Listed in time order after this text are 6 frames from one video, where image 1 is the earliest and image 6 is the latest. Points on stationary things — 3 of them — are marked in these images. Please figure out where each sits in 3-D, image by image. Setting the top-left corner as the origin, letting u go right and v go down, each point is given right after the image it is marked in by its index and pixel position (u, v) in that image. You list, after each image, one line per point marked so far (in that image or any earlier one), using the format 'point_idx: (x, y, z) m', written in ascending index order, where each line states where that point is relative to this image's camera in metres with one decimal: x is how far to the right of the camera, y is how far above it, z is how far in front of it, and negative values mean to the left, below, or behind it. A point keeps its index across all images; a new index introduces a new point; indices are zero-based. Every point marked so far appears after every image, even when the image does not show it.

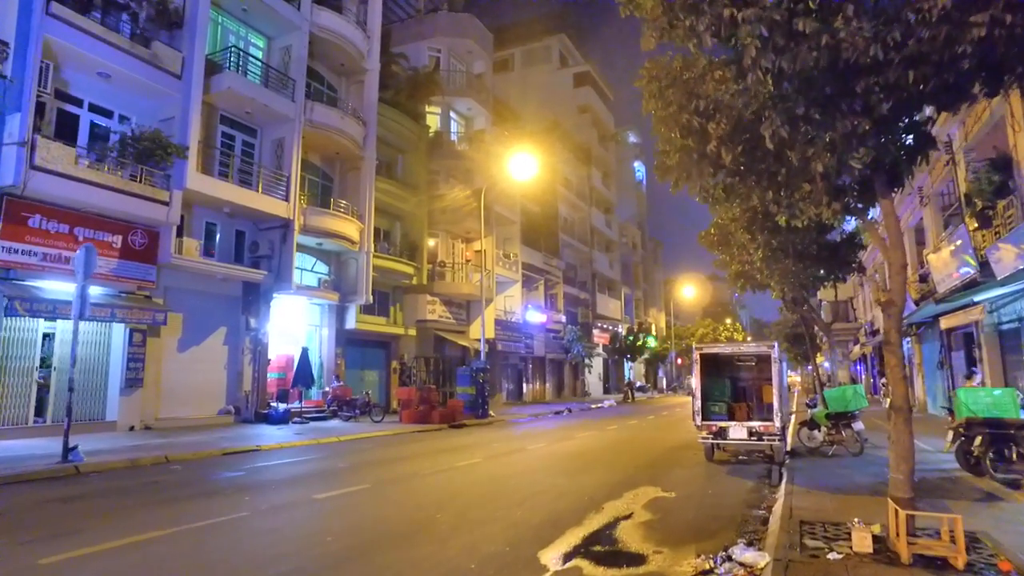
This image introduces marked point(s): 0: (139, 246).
0: (-10.3, +1.2, +17.5) m
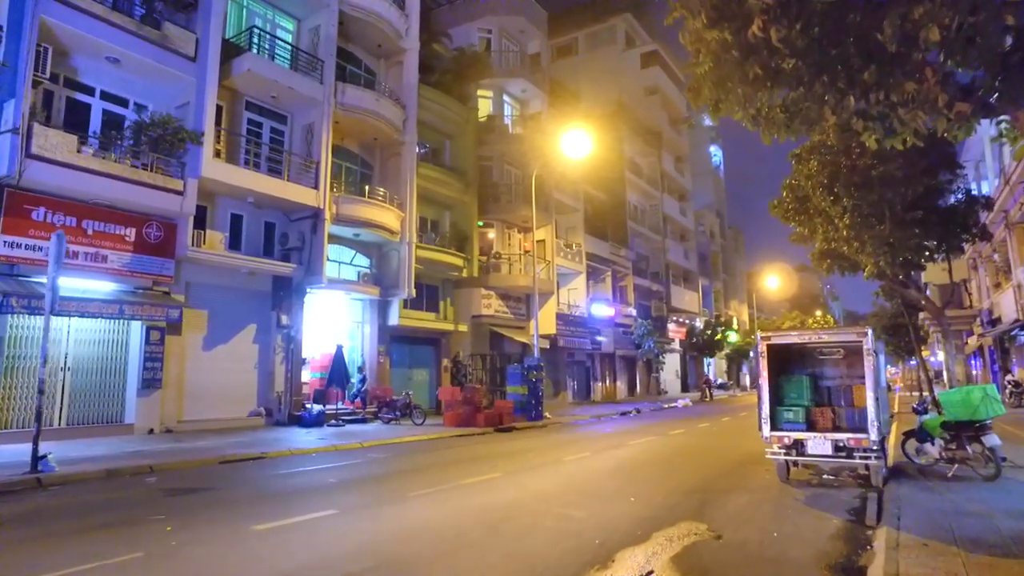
0: (-9.3, +1.3, +16.5) m
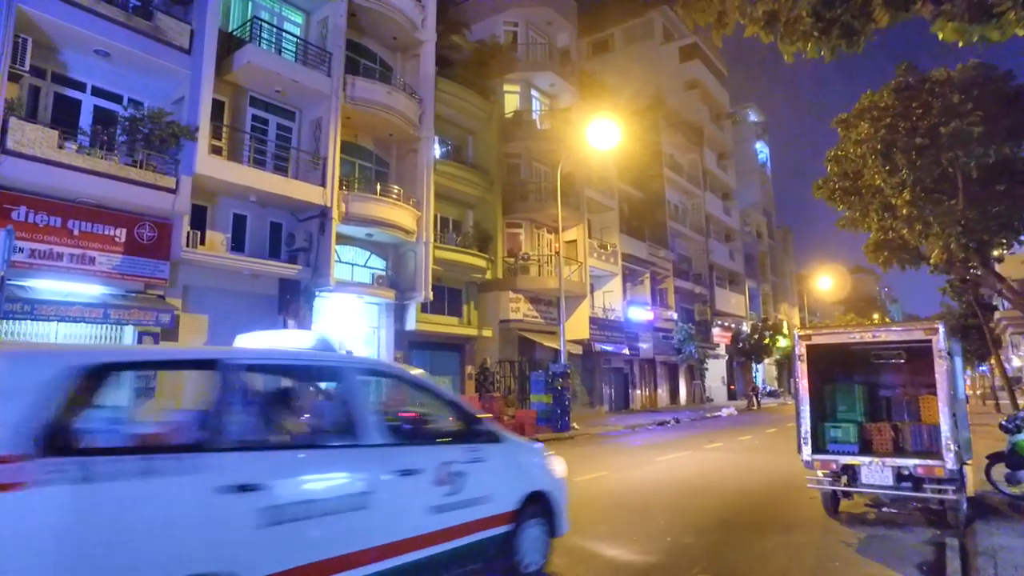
0: (-9.0, +1.2, +15.7) m
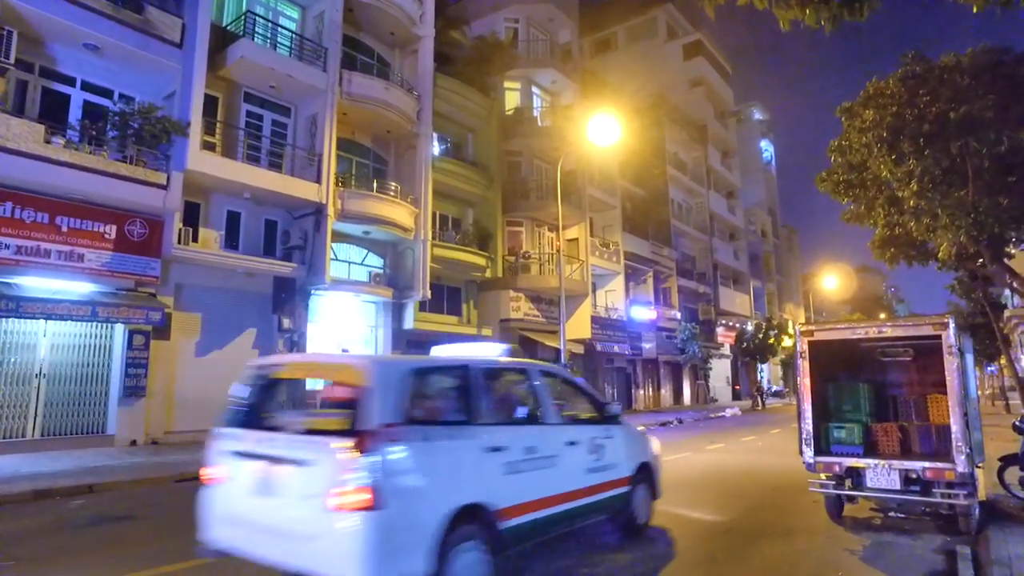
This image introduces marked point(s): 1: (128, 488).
0: (-9.1, +1.2, +15.4) m
1: (-6.3, -3.3, +10.5) m
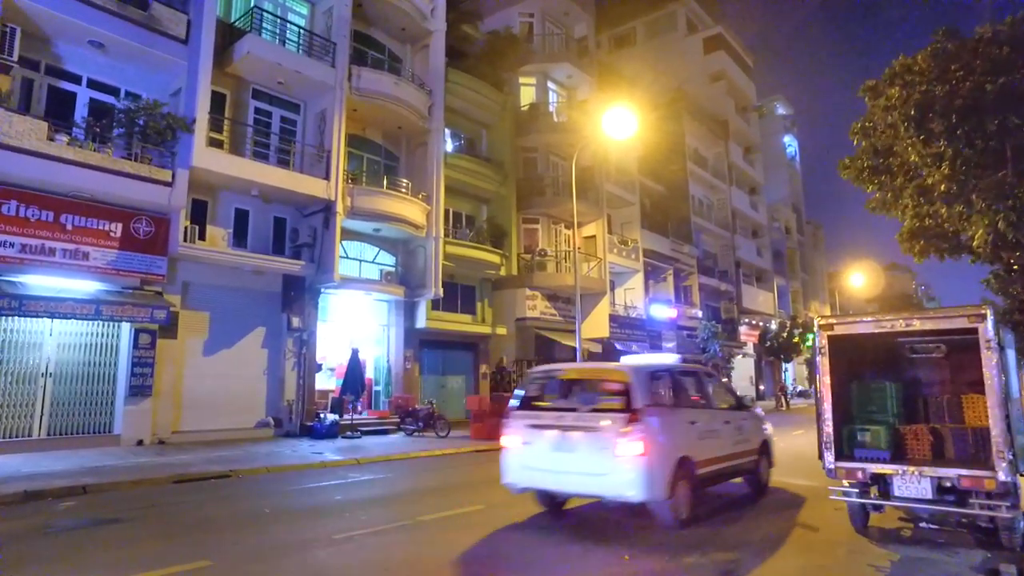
0: (-8.9, +1.3, +15.3) m
1: (-6.3, -3.3, +10.3) m
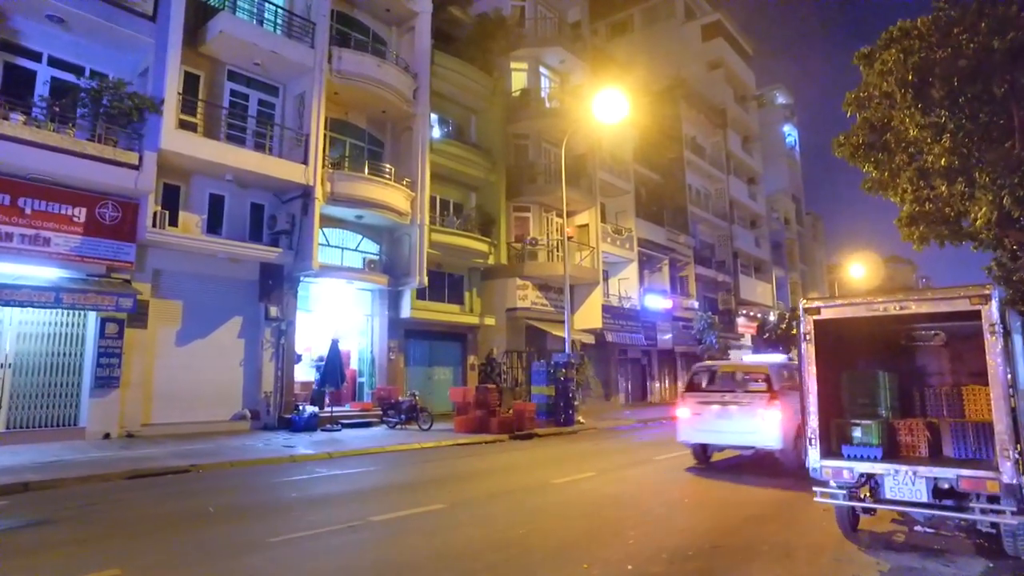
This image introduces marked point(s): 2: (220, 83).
0: (-9.3, +1.6, +14.6) m
1: (-6.7, -3.0, +9.7) m
2: (-8.2, +5.8, +17.8) m
